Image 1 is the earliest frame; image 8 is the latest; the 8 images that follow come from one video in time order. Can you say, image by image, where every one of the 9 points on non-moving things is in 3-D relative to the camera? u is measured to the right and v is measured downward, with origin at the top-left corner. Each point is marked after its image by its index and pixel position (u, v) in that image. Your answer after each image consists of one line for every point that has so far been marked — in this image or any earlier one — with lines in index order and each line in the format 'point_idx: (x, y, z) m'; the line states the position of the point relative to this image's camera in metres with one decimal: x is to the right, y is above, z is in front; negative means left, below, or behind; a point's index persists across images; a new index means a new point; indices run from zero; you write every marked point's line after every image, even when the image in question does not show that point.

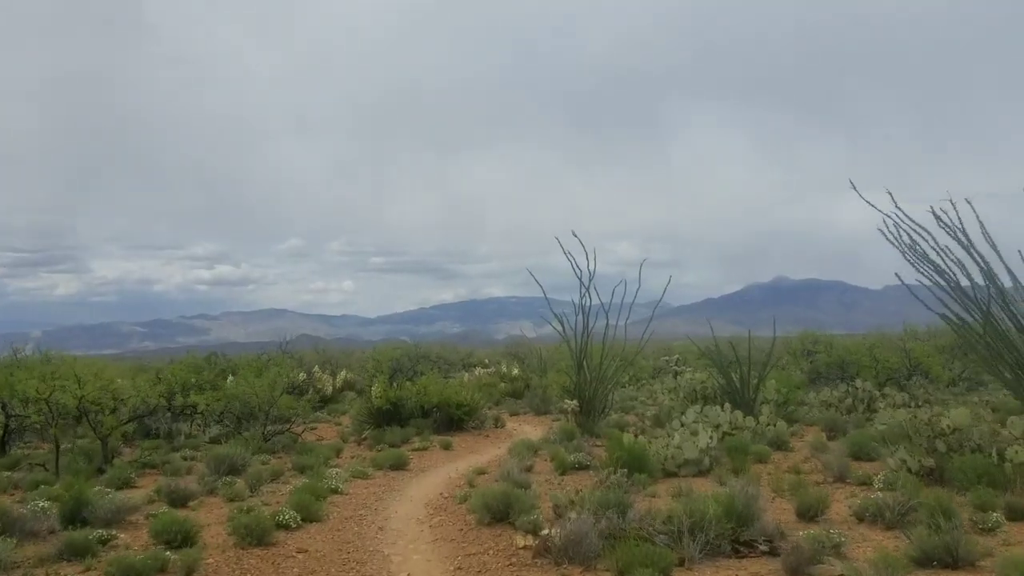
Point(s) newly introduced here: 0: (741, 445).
0: (+4.1, -2.8, +14.1) m
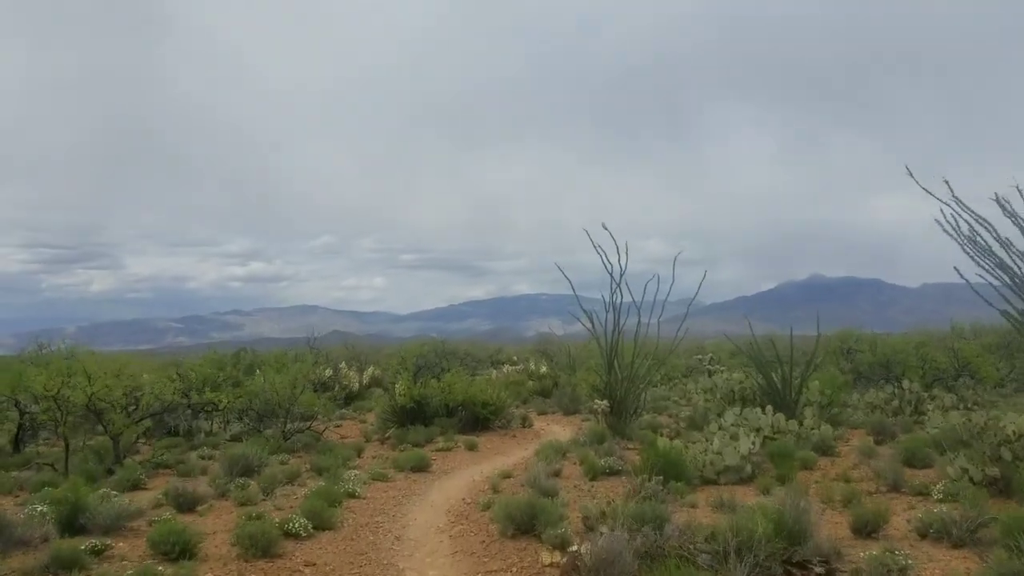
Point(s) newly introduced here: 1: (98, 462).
0: (+4.6, -2.7, +13.2) m
1: (-7.2, -3.1, +13.7) m
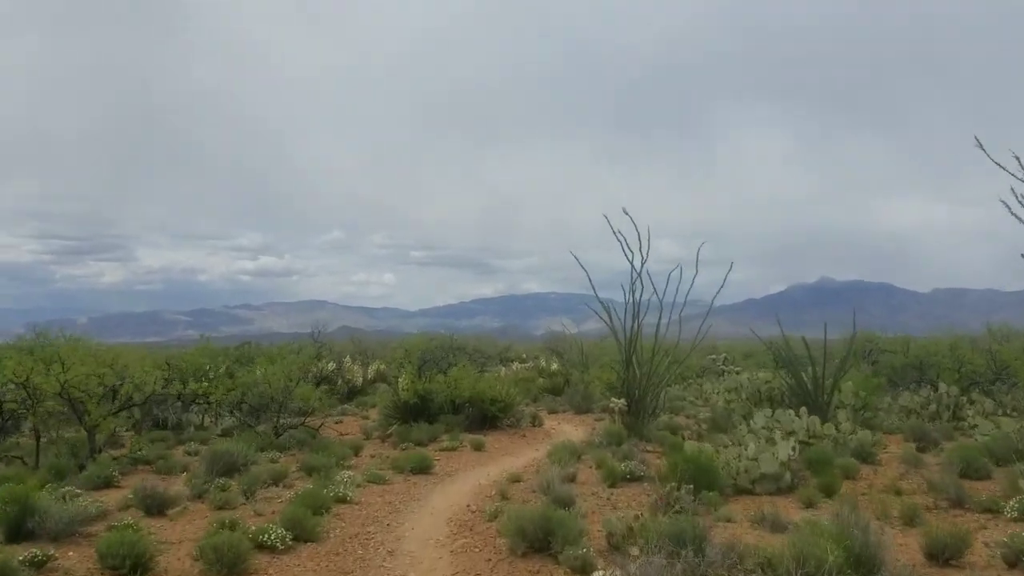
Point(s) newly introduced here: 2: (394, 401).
0: (+4.7, -2.6, +11.9) m
1: (-7.1, -2.7, +12.6) m
2: (-3.0, -2.8, +19.6) m
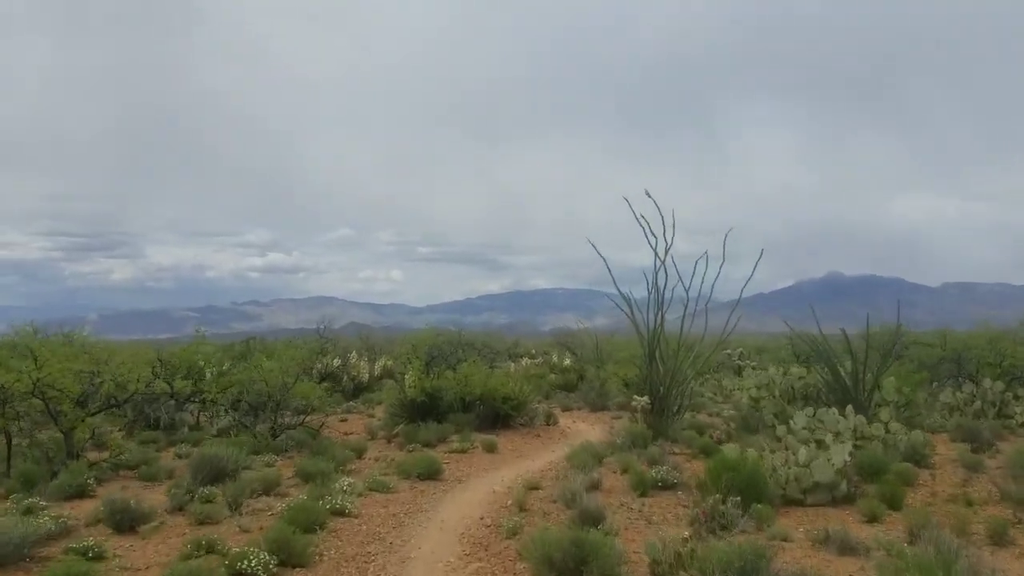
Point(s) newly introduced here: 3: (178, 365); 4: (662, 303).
0: (+5.0, -2.4, +10.7) m
1: (-6.8, -2.5, +11.4) m
2: (-2.6, -2.6, +18.5) m
3: (-7.7, -1.8, +18.1) m
4: (+3.1, -0.3, +16.0) m
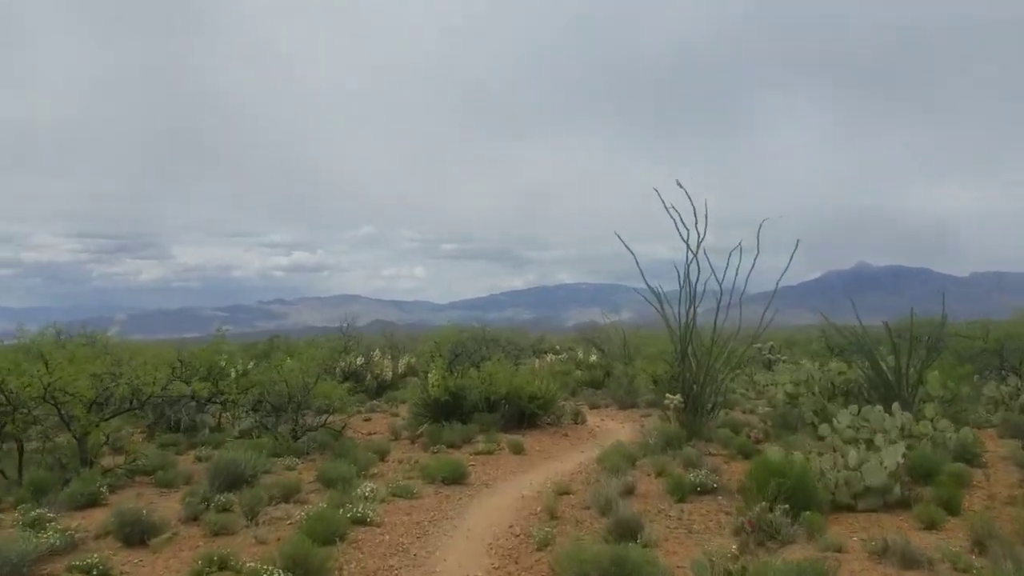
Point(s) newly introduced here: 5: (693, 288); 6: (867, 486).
0: (+5.4, -2.2, +10.0) m
1: (-6.4, -2.6, +11.1) m
2: (-2.0, -2.5, +18.0) m
3: (-7.1, -1.7, +17.8) m
4: (+3.6, -0.2, +15.3) m
5: (+3.5, 0.0, +15.4) m
6: (+3.9, -2.2, +8.7) m
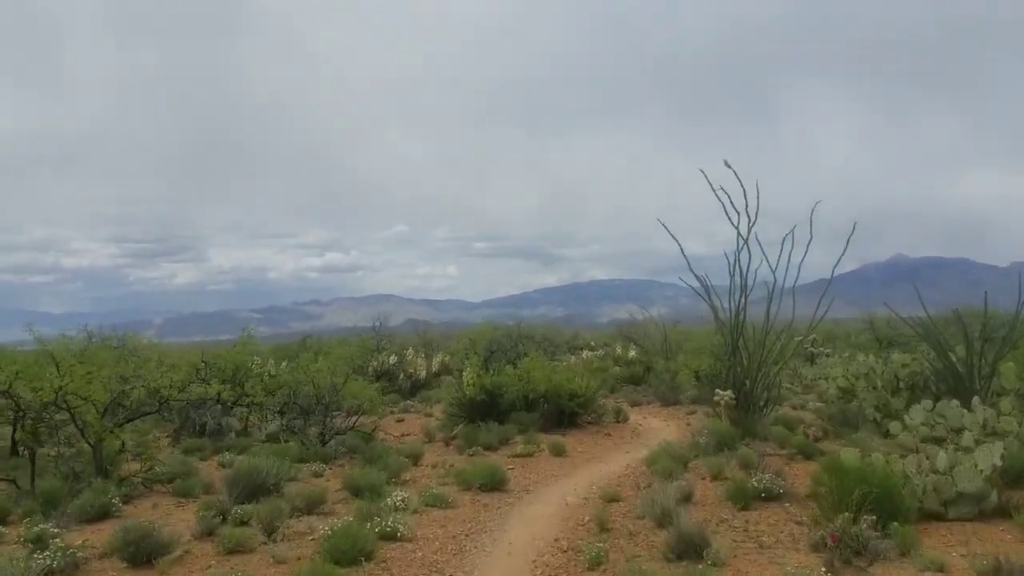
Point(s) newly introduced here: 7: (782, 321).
0: (+5.9, -2.0, +8.9) m
1: (-5.9, -2.5, +10.5) m
2: (-1.2, -2.4, +17.2) m
3: (-6.3, -1.7, +17.2) m
4: (+4.3, 0.0, +14.3) m
5: (+4.2, +0.2, +14.4) m
6: (+4.4, -2.0, +7.7) m
7: (+5.7, -0.6, +16.5) m
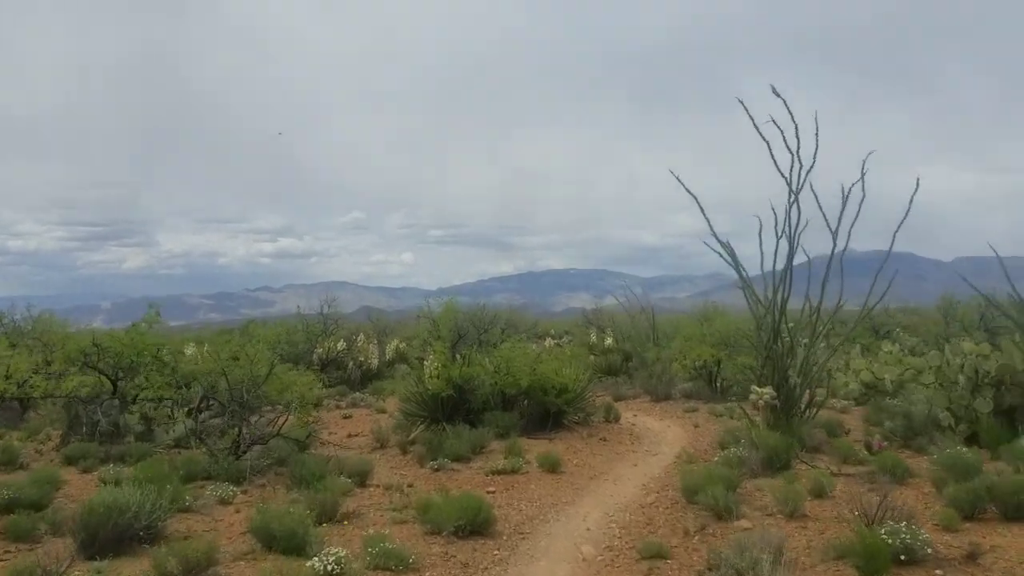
0: (+5.8, -1.7, +6.0) m
1: (-6.0, -2.0, +6.9) m
2: (-1.7, -1.9, +13.9) m
3: (-6.7, -1.1, +13.6) m
4: (+4.0, +0.5, +11.2) m
5: (+3.9, +0.7, +11.3) m
6: (+4.4, -1.7, +4.7) m
7: (+5.2, -0.1, +13.5) m
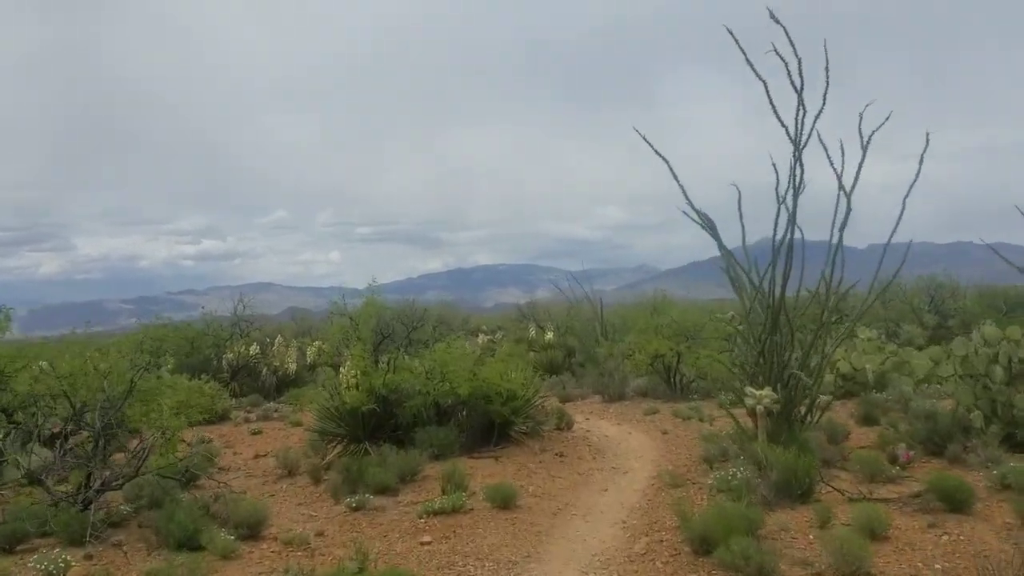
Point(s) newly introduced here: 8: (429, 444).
0: (+5.6, -1.4, +4.2) m
1: (-6.2, -2.0, +4.1) m
2: (-2.6, -1.7, +11.4) m
3: (-7.6, -1.1, +10.6) m
4: (+3.2, +0.7, +9.2) m
5: (+3.2, +0.9, +9.3) m
6: (+4.3, -1.4, +2.7) m
7: (+4.3, +0.2, +11.6) m
8: (-1.1, -2.1, +10.7) m
